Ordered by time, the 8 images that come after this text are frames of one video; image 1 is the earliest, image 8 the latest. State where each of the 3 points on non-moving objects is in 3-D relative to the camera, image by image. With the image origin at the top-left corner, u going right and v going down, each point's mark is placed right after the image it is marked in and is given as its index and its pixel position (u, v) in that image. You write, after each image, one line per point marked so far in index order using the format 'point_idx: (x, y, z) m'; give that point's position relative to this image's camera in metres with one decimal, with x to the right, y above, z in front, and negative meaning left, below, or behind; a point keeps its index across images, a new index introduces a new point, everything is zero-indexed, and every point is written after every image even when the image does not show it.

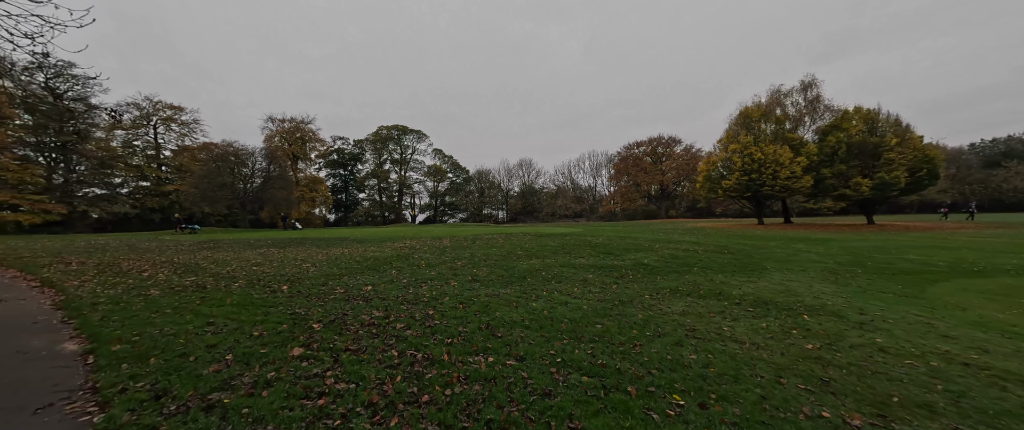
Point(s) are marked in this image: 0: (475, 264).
0: (-1.4, -1.8, +11.8) m
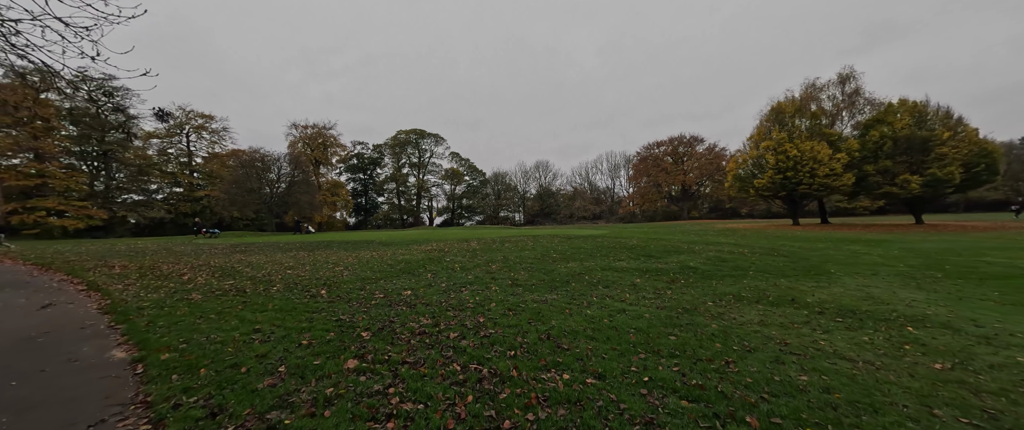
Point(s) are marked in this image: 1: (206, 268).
0: (0.0, -1.9, +11.3) m
1: (-11.6, -2.0, +12.0) m
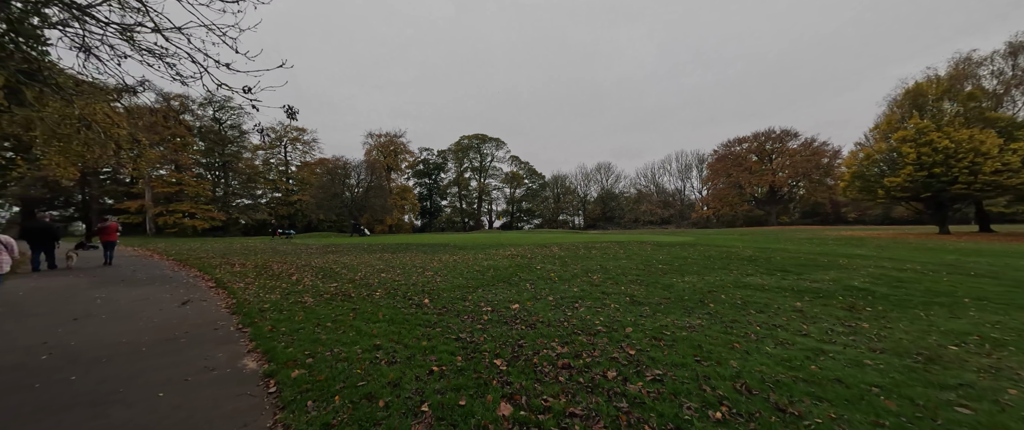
0: (+3.3, -2.0, +9.9) m
1: (-8.0, -2.1, +12.4) m
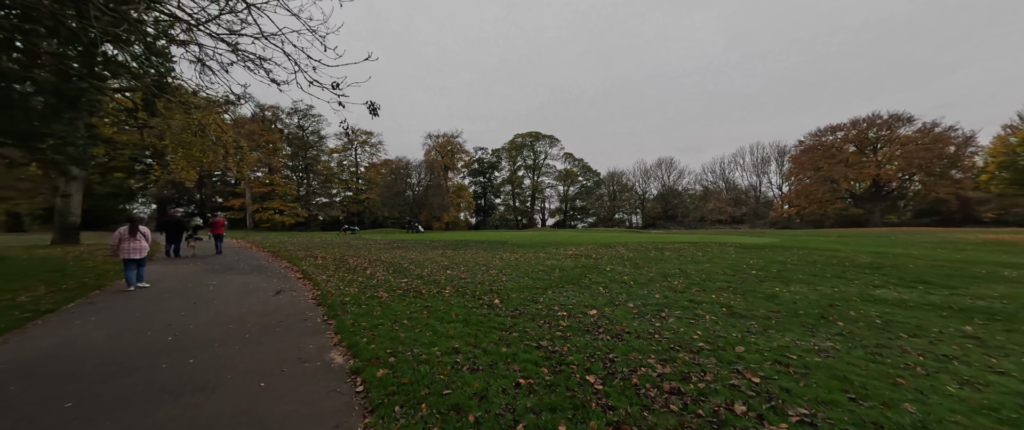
0: (+5.3, -2.0, +8.7) m
1: (-5.4, -2.0, +13.0) m
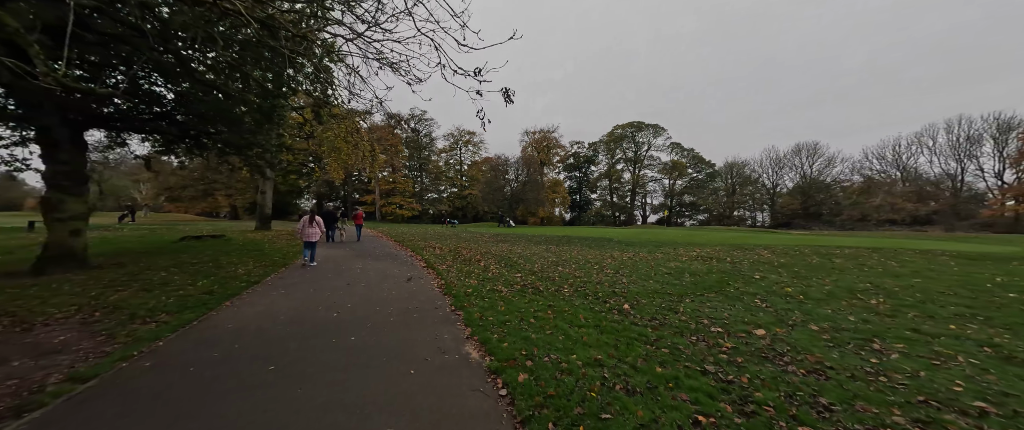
0: (+8.2, -1.9, +6.2) m
1: (-0.9, -1.7, +13.4) m
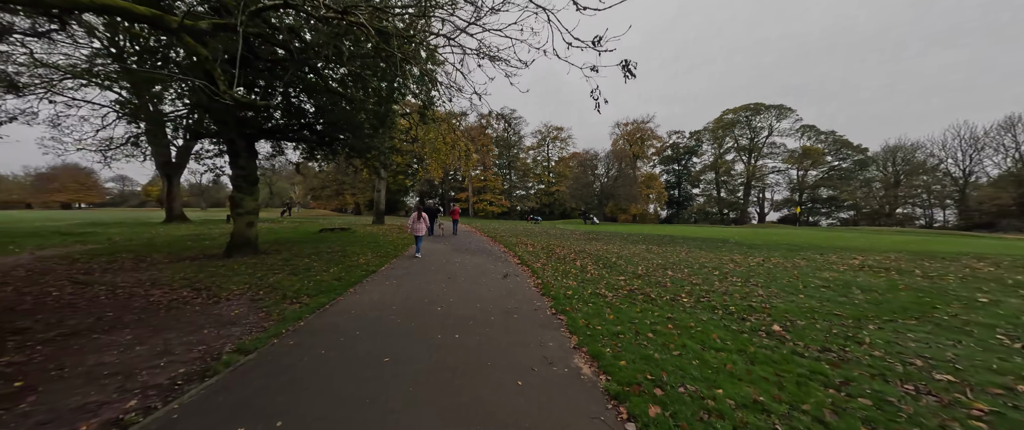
0: (+9.8, -1.9, +3.2) m
1: (+2.9, -1.6, +12.5) m
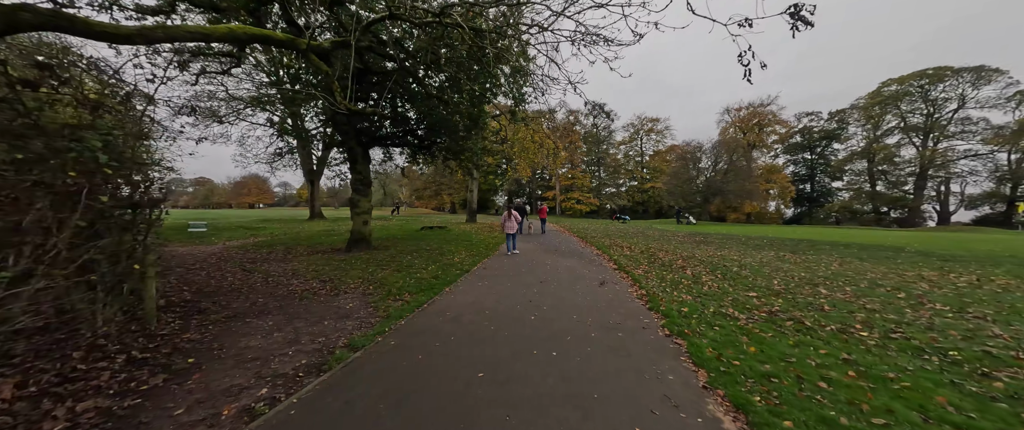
0: (+10.5, -2.0, -0.1) m
1: (+6.3, -1.6, +10.7) m
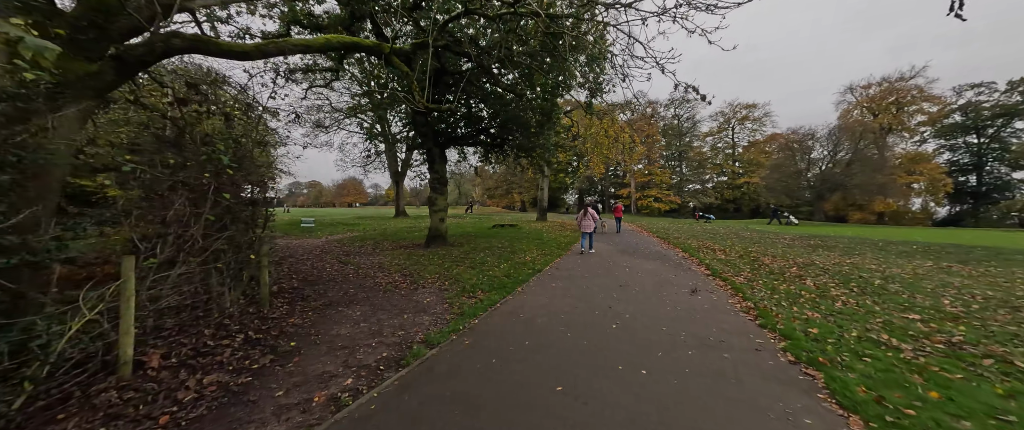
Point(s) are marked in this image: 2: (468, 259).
0: (+10.3, -2.0, -2.7) m
1: (+8.5, -1.6, +8.7) m
2: (-1.2, -1.2, +8.6) m
